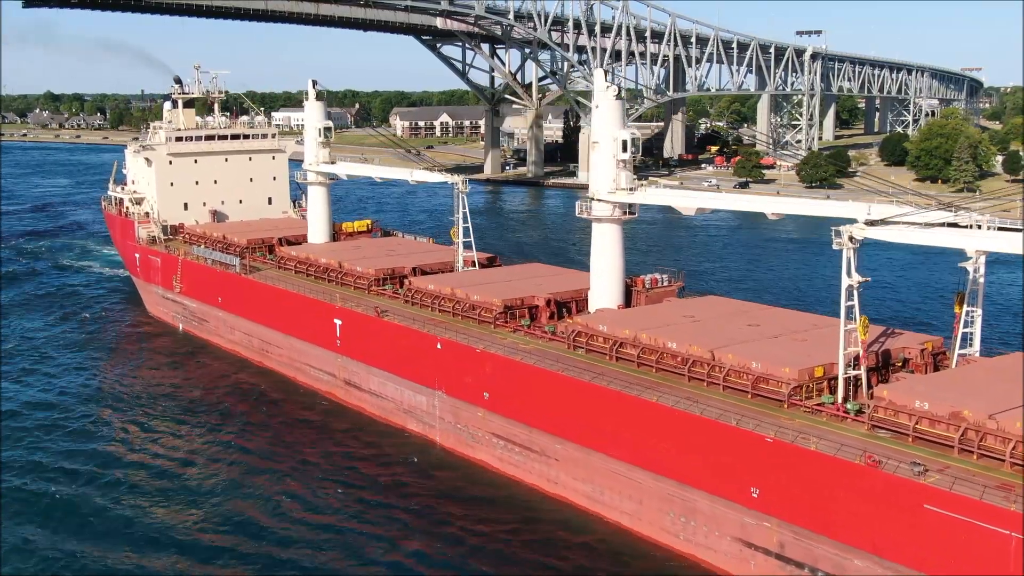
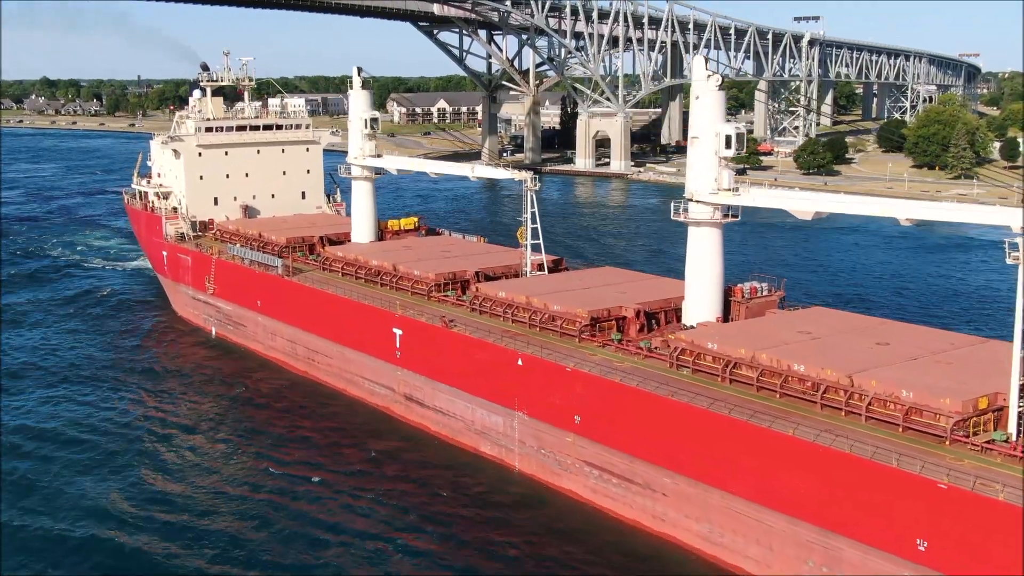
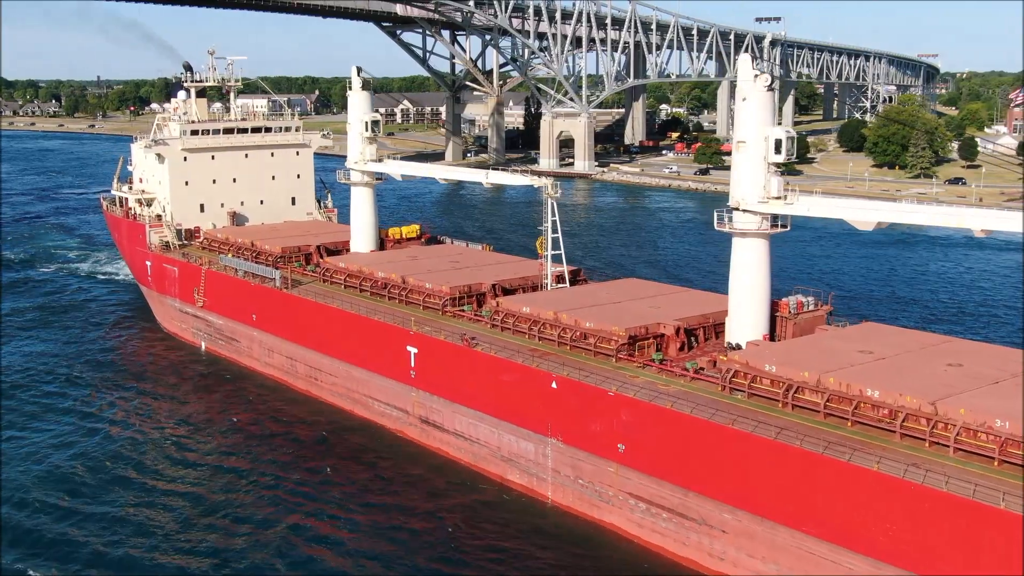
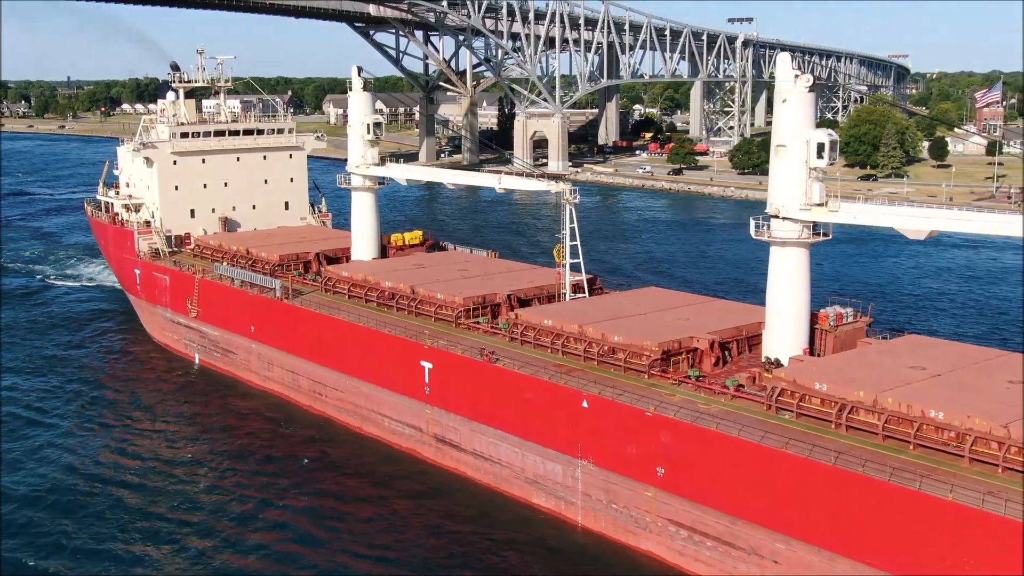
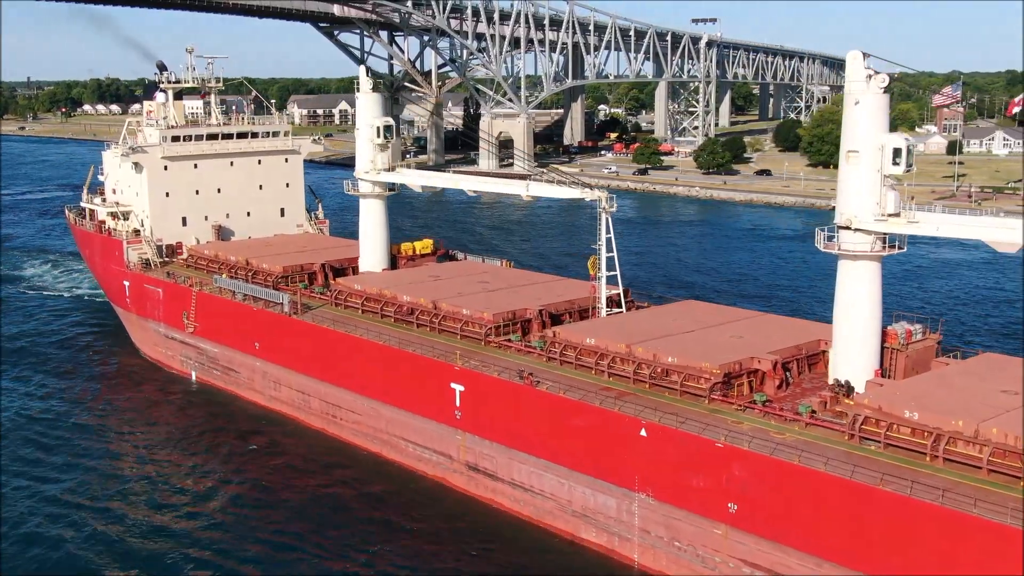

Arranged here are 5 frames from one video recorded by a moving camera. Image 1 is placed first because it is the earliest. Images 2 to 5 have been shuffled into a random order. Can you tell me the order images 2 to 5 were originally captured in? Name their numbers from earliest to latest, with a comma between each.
2, 3, 4, 5
